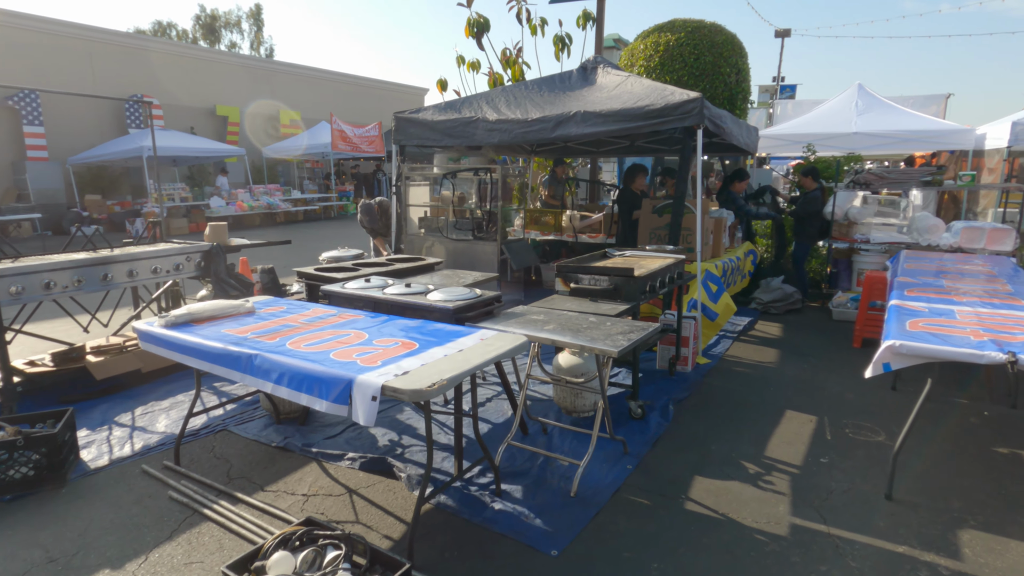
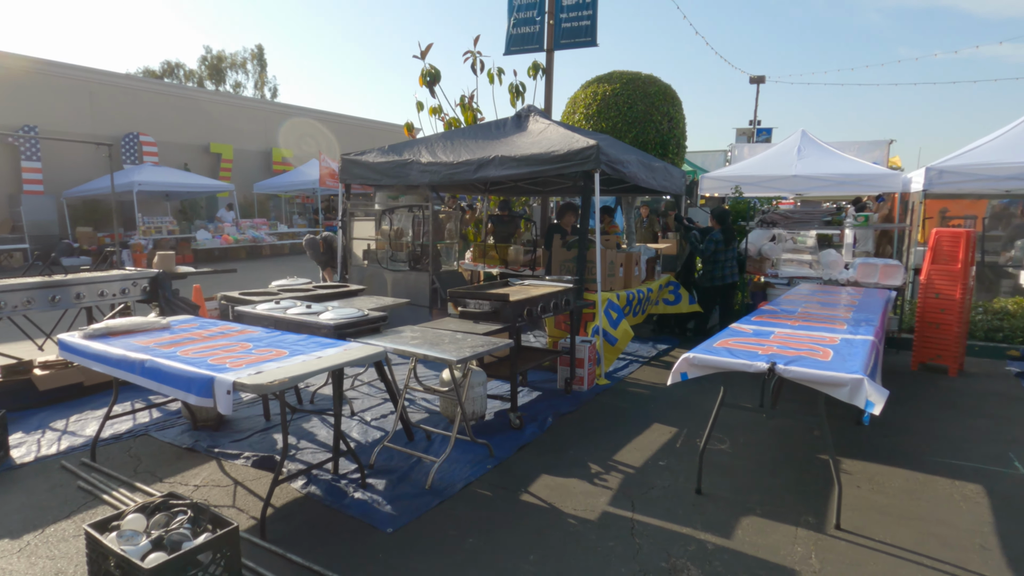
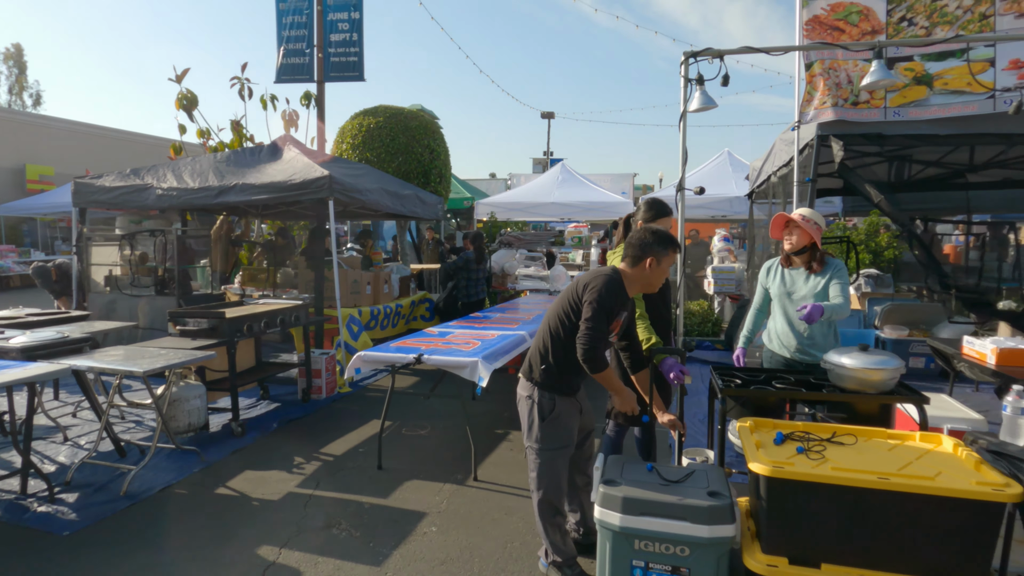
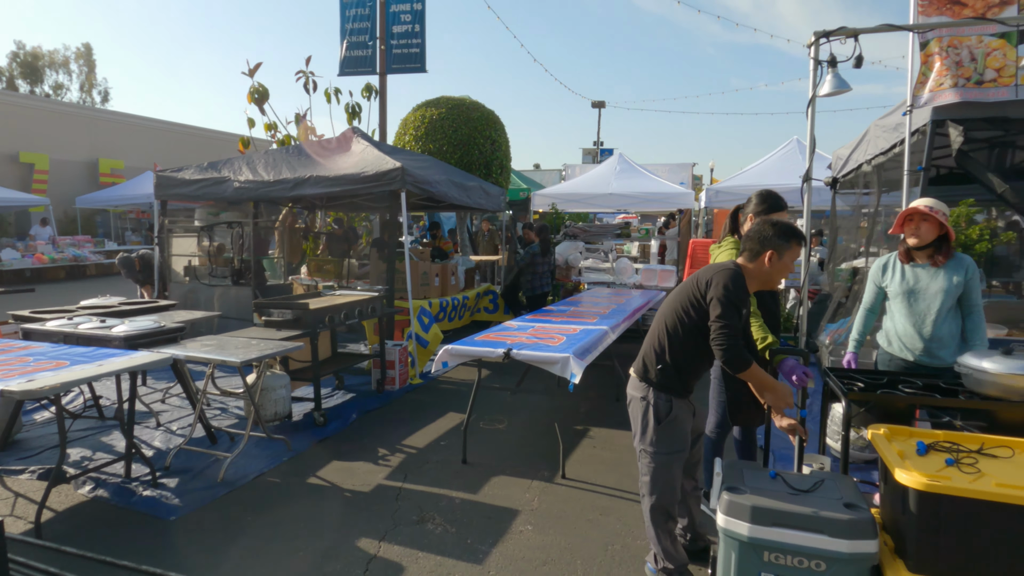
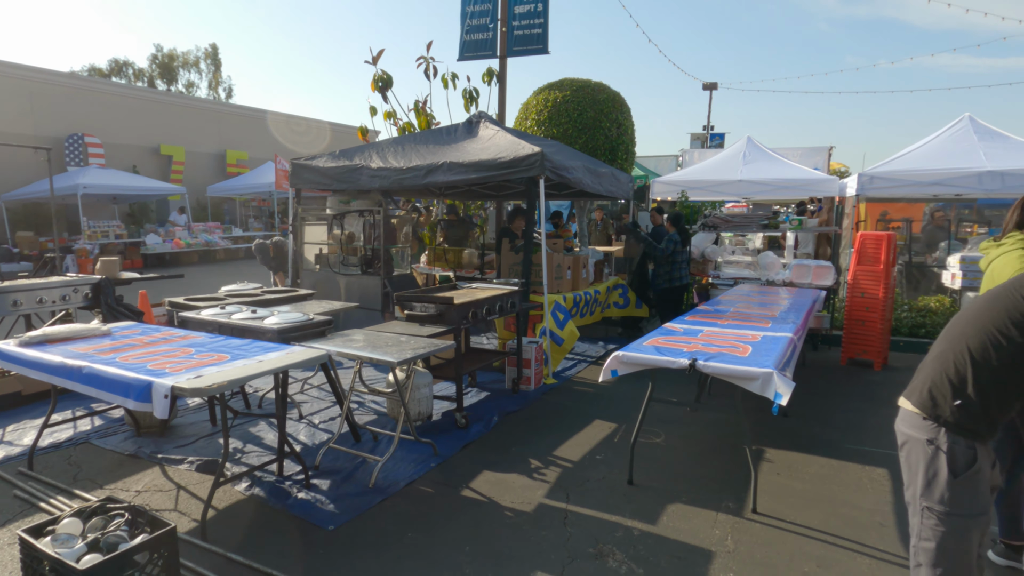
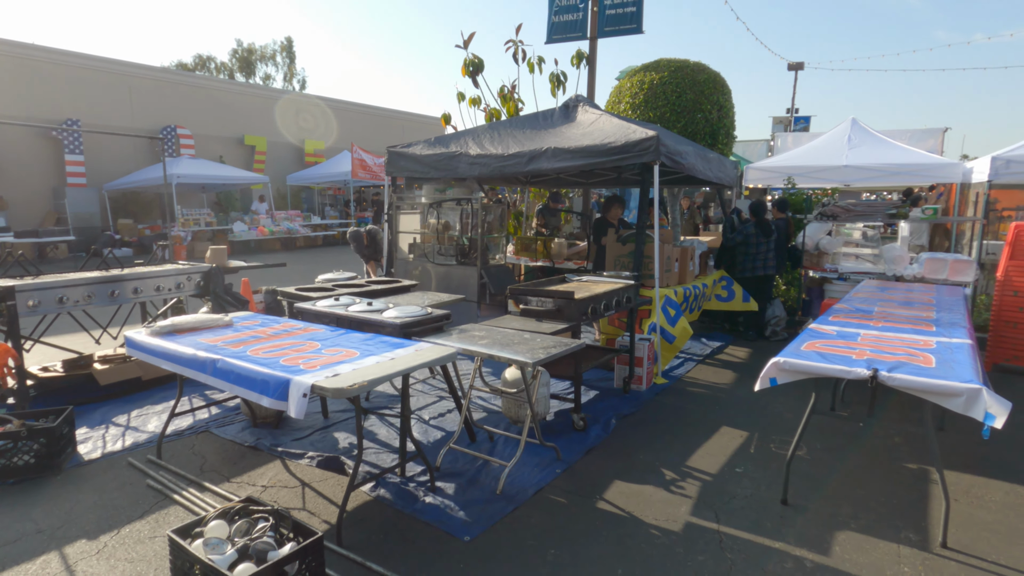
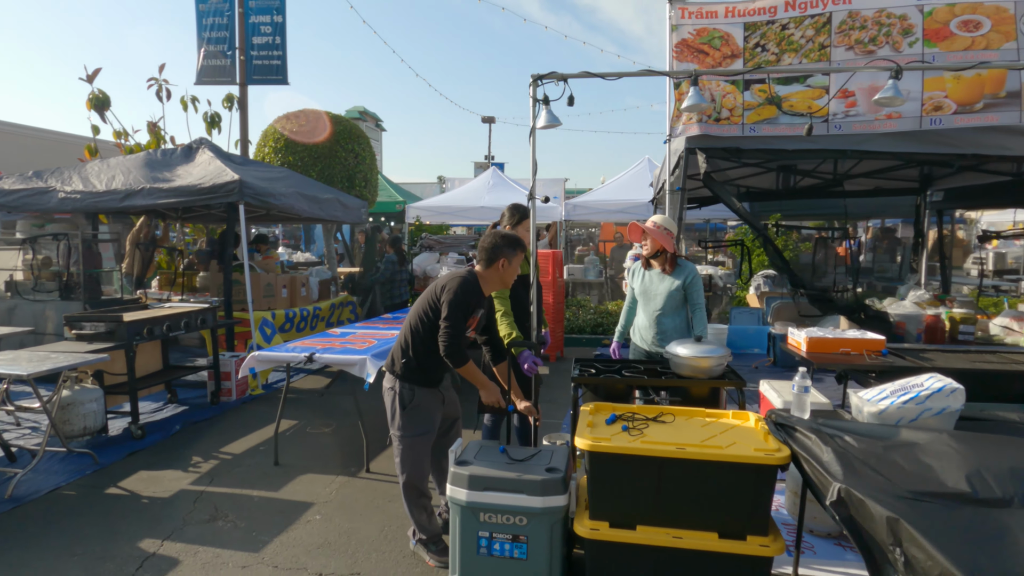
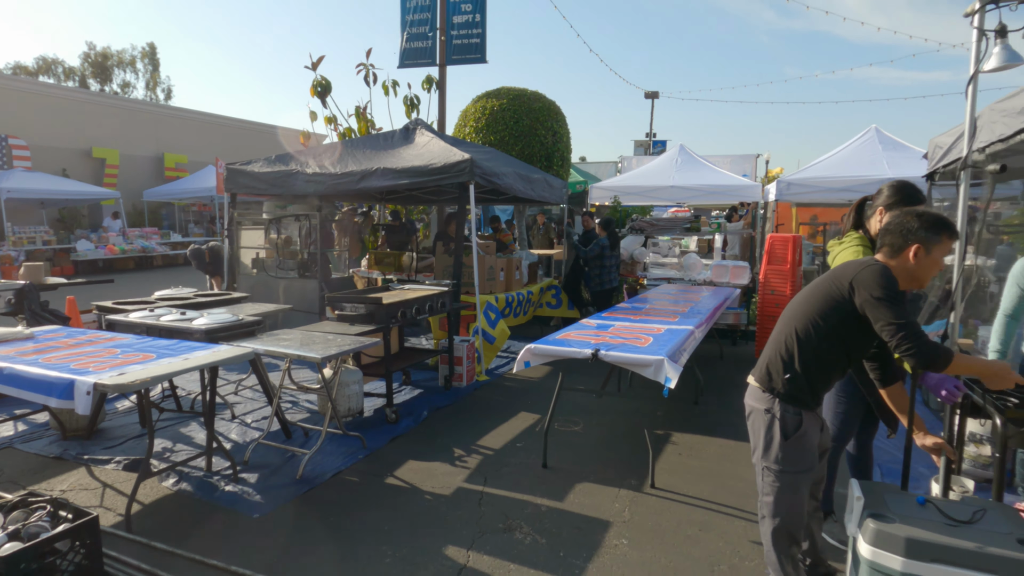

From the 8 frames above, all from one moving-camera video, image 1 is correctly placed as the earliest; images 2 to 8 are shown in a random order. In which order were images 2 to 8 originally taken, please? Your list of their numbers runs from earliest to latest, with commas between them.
6, 2, 5, 8, 4, 3, 7
